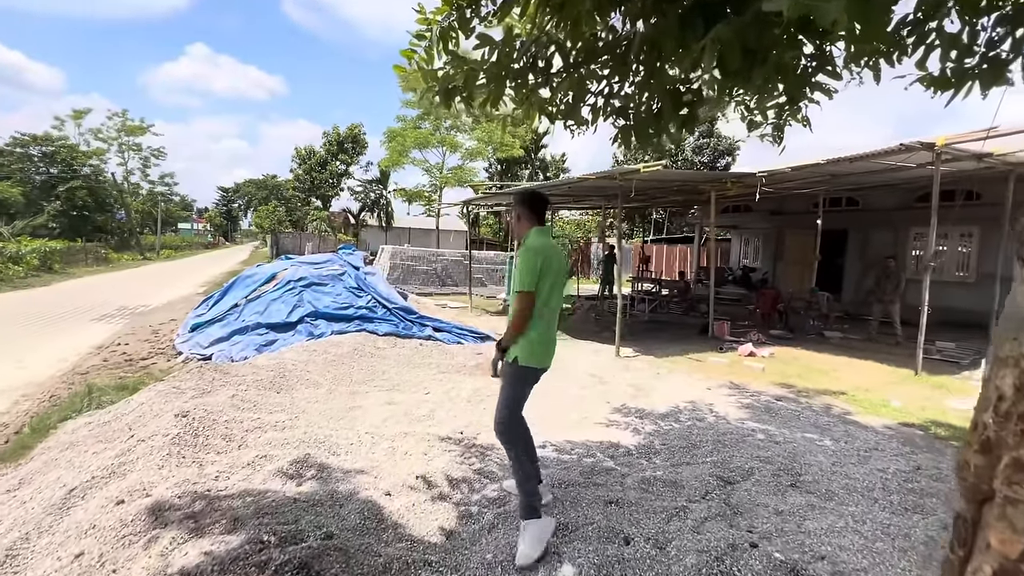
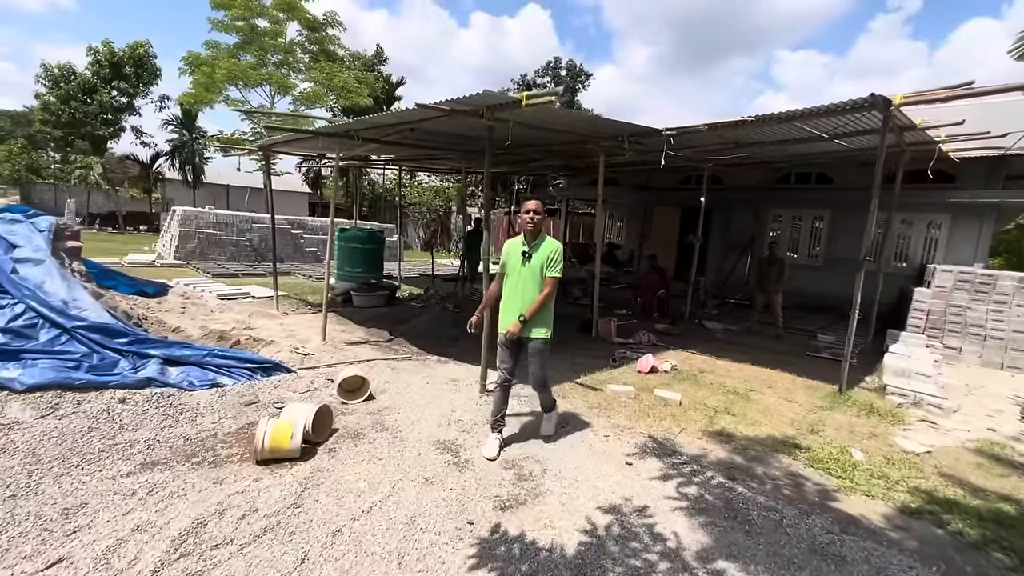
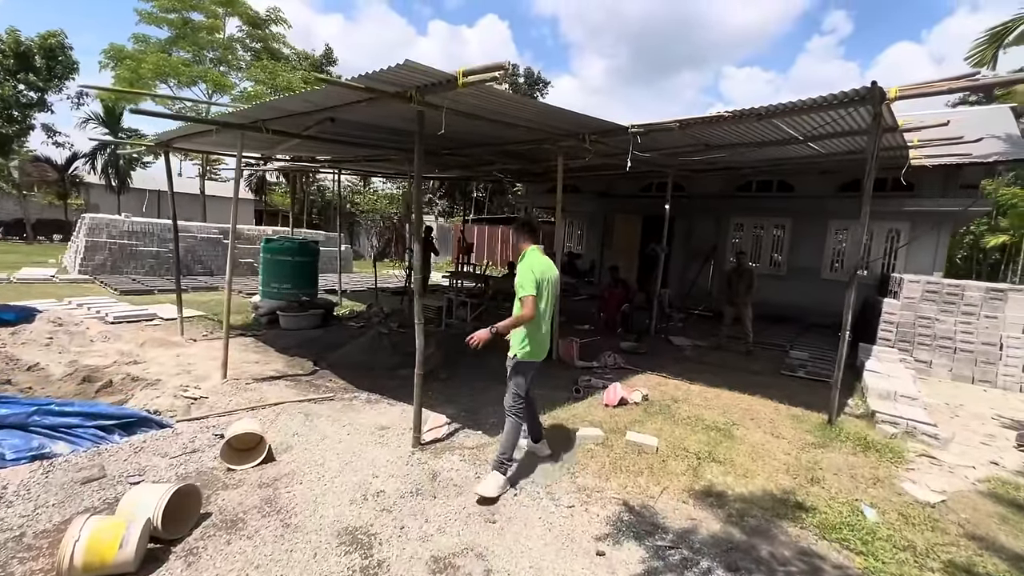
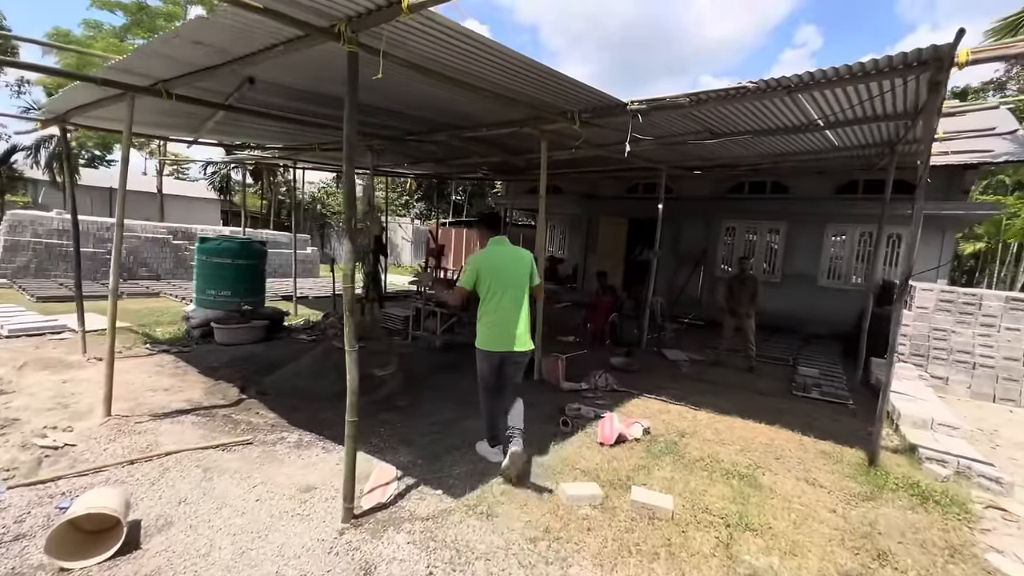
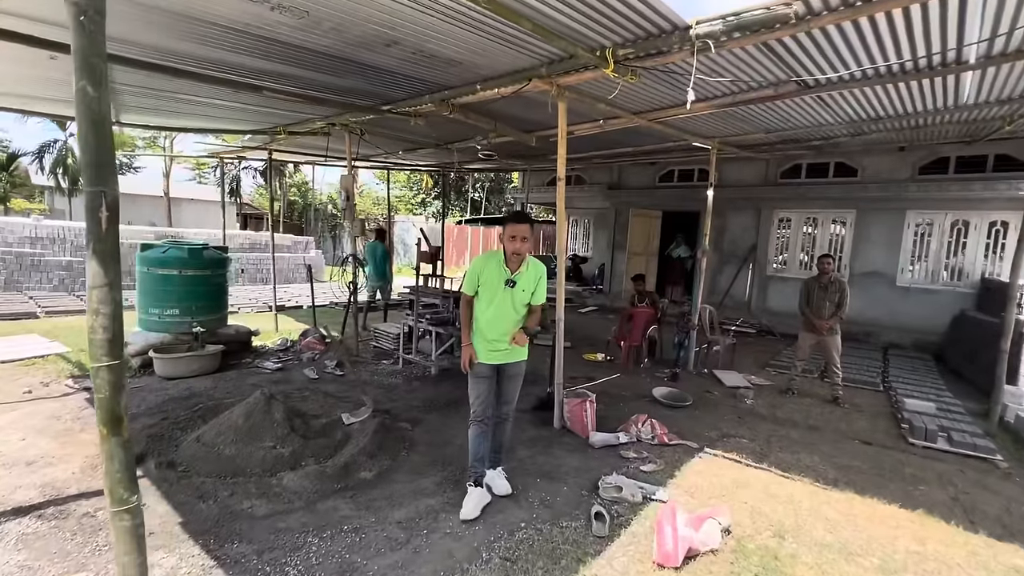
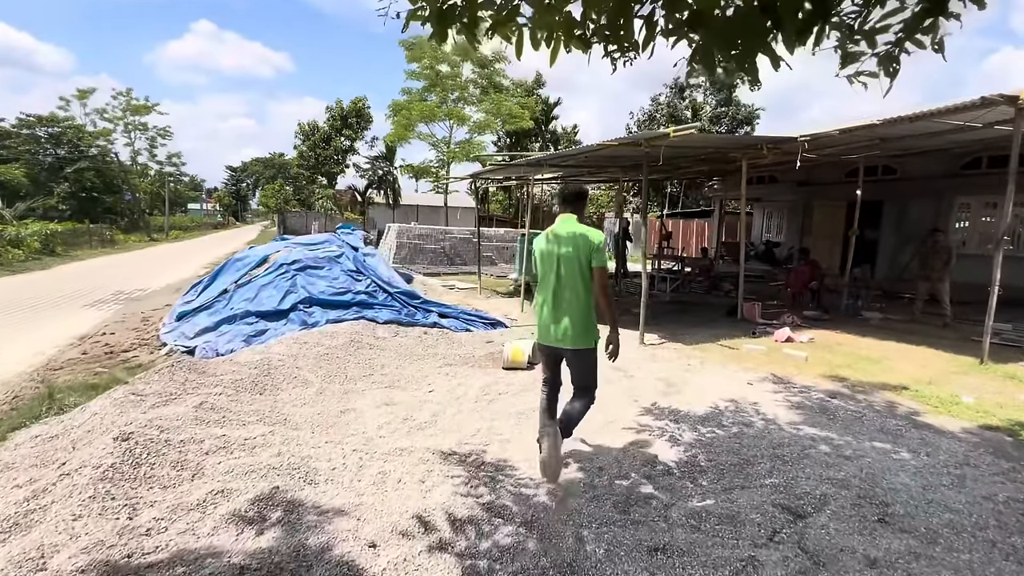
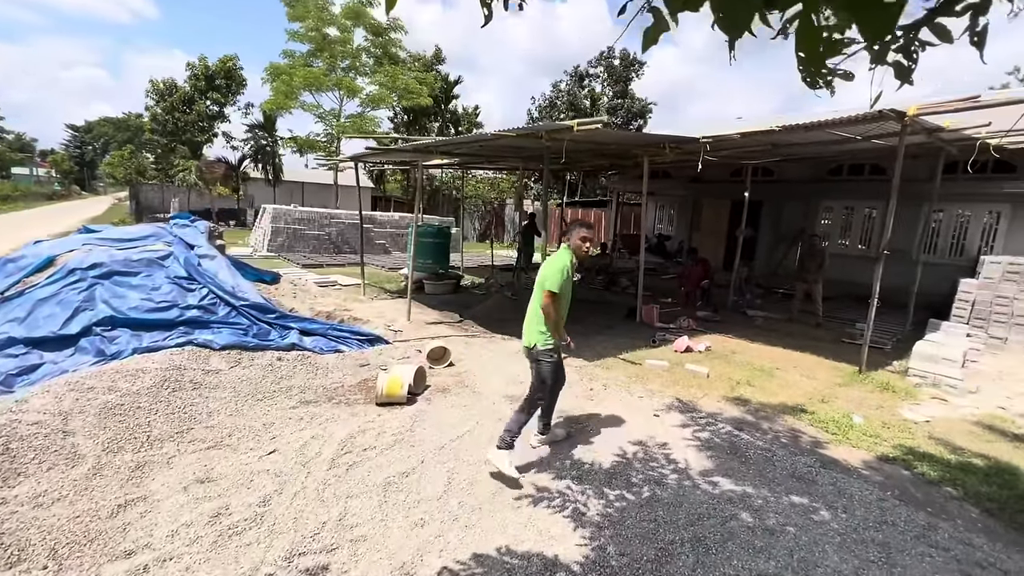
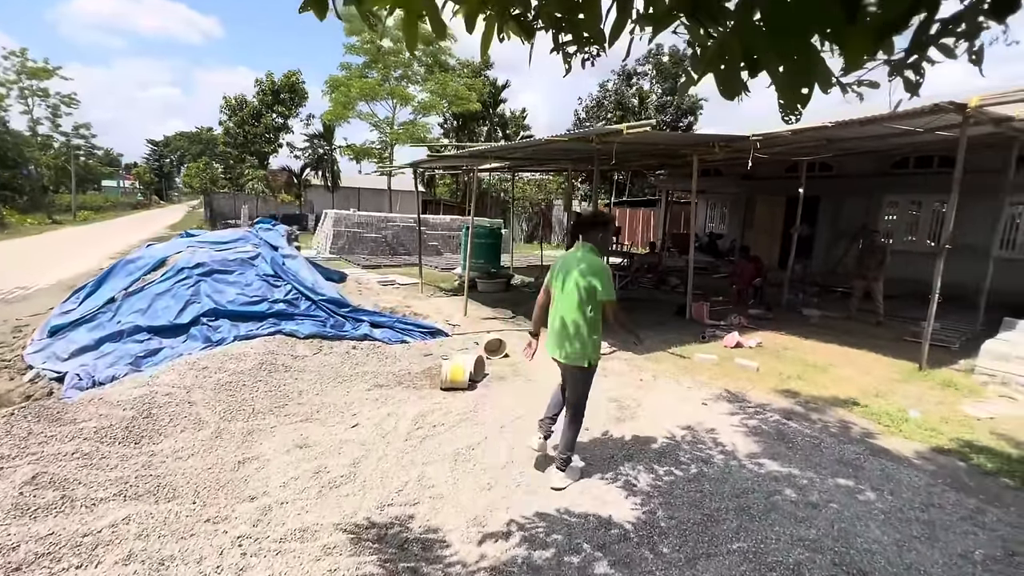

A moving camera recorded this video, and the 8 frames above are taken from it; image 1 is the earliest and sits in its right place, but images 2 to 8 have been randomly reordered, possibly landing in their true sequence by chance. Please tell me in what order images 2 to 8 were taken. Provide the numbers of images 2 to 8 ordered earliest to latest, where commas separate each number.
6, 8, 7, 2, 3, 4, 5
